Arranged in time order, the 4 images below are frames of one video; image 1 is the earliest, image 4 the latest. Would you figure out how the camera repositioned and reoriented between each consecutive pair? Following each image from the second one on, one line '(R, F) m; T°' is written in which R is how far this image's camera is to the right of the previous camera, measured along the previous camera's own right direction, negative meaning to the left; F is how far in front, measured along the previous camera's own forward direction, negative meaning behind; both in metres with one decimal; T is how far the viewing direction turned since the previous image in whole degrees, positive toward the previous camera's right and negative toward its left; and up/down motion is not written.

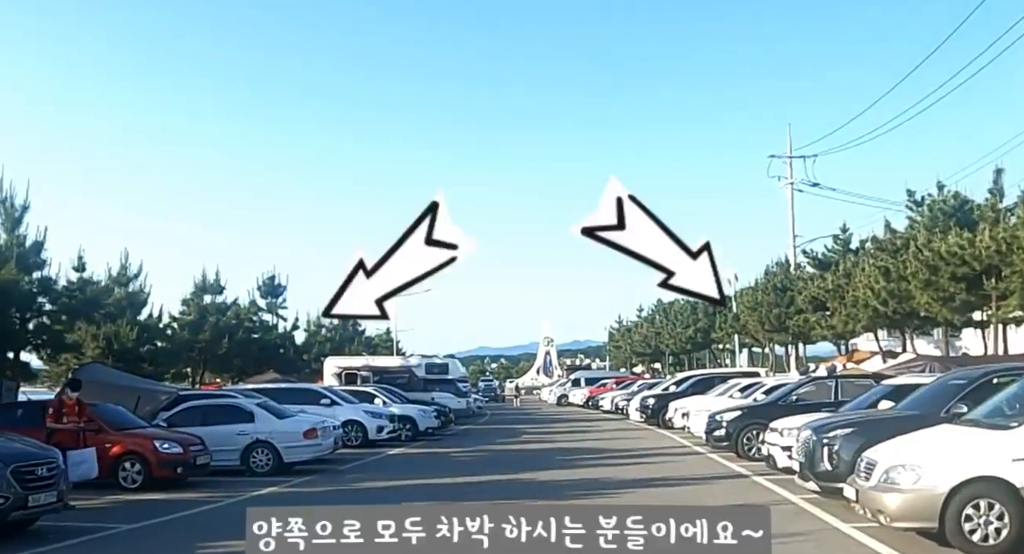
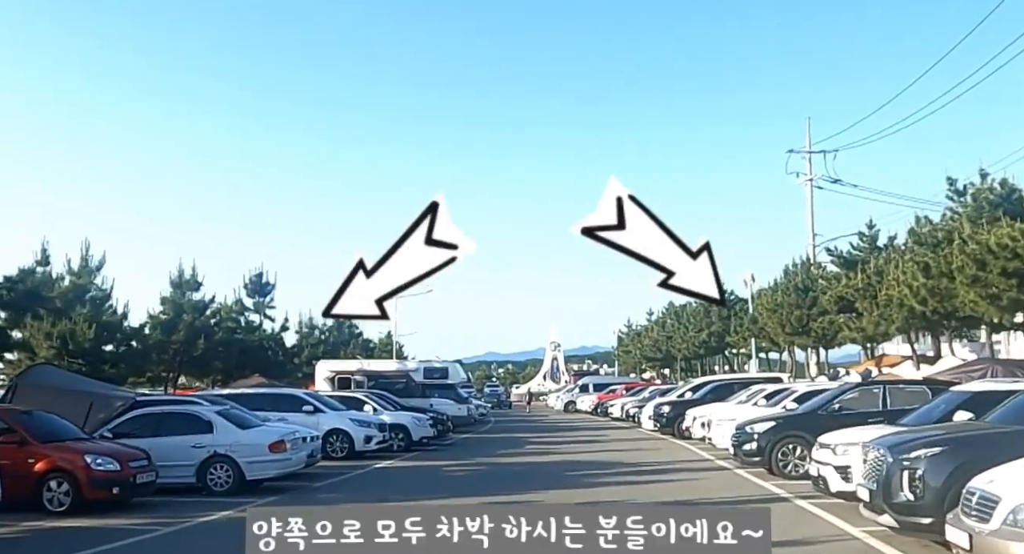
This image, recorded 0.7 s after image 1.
(+0.1, +2.7) m; 0°
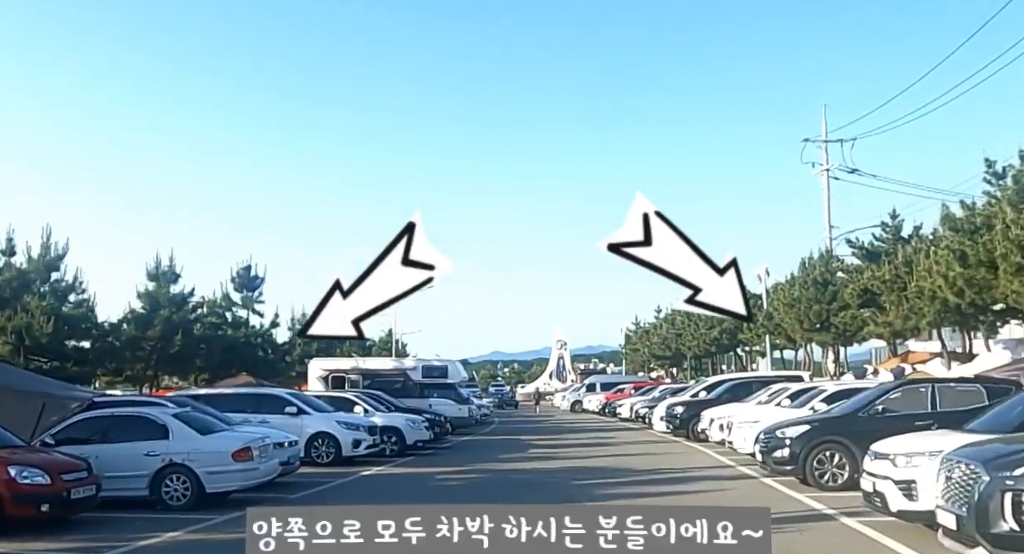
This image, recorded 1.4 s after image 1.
(+0.1, +2.2) m; 0°
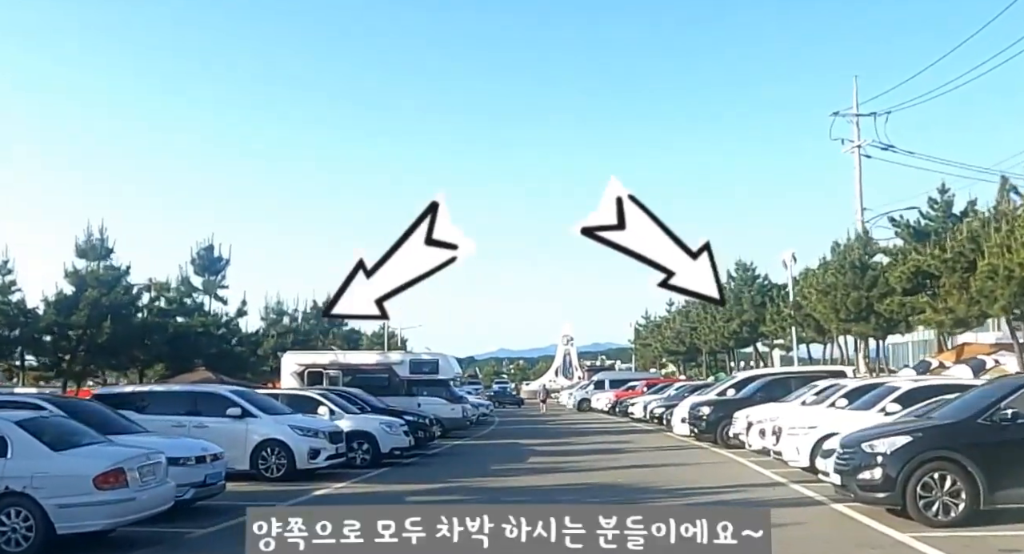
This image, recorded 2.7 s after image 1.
(+0.2, +4.5) m; 0°
